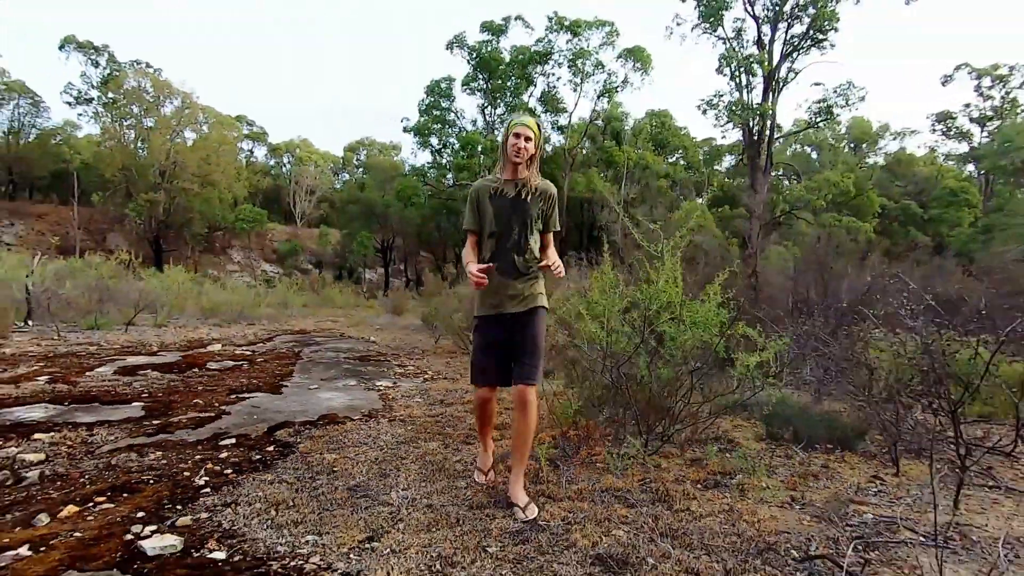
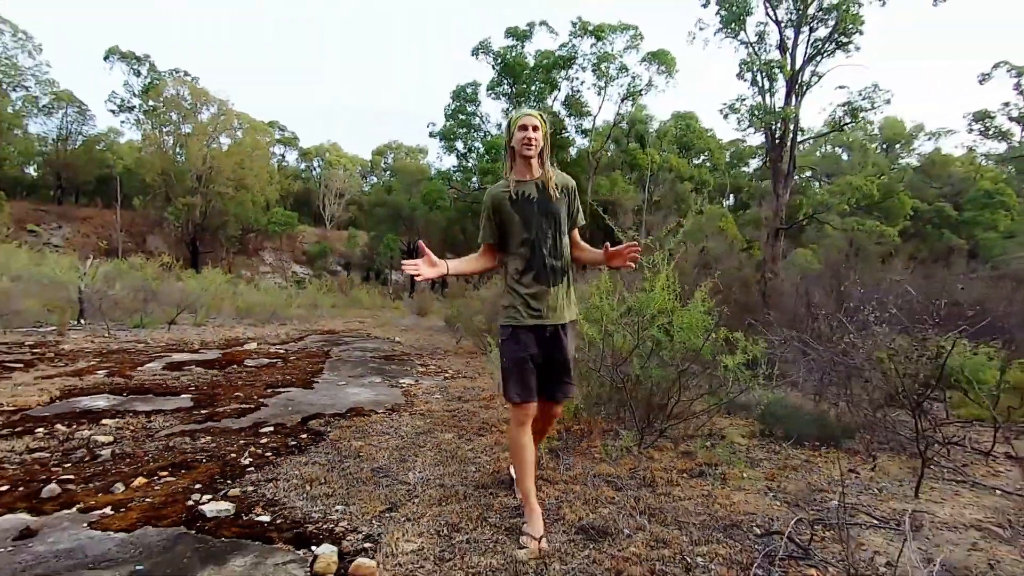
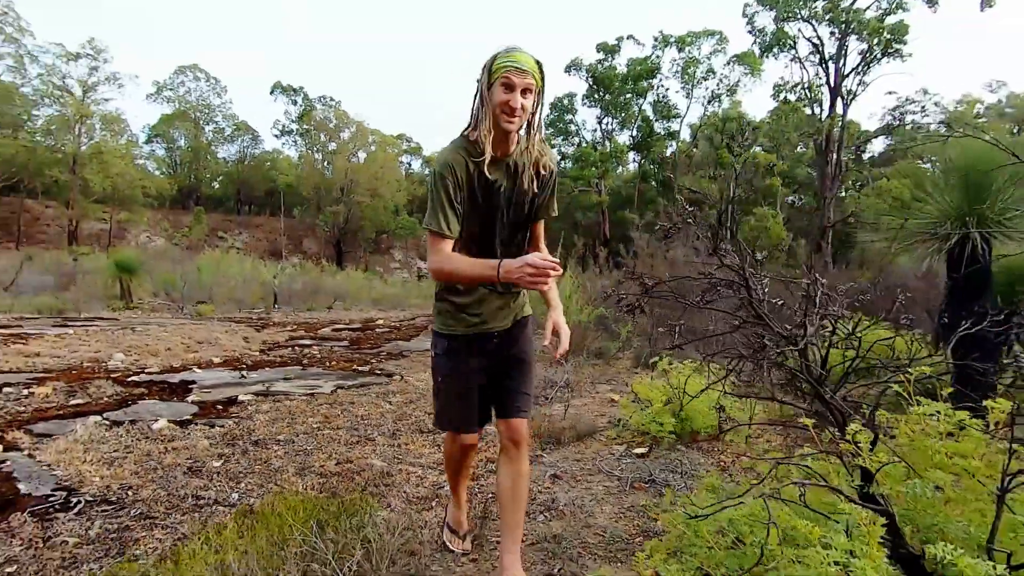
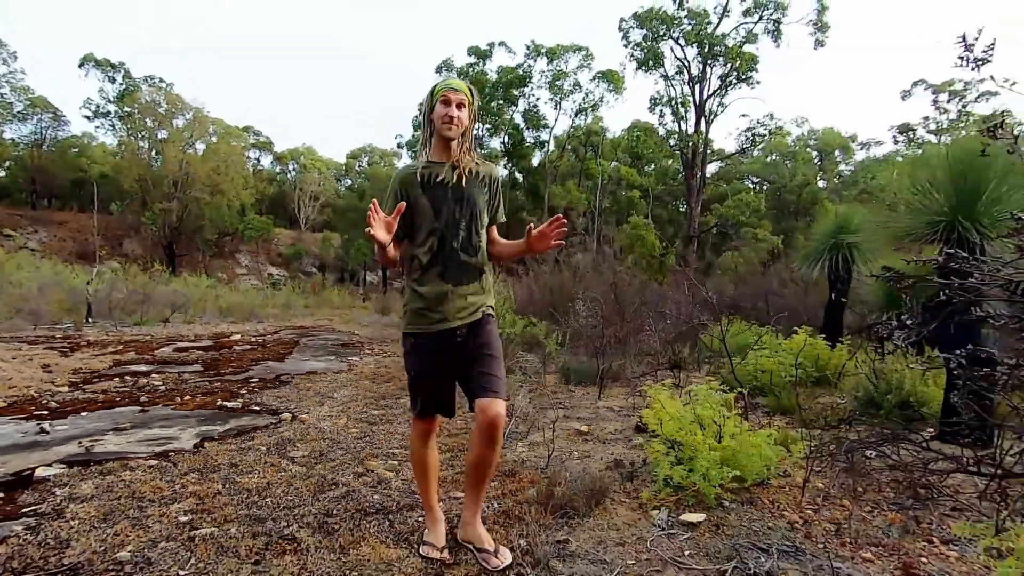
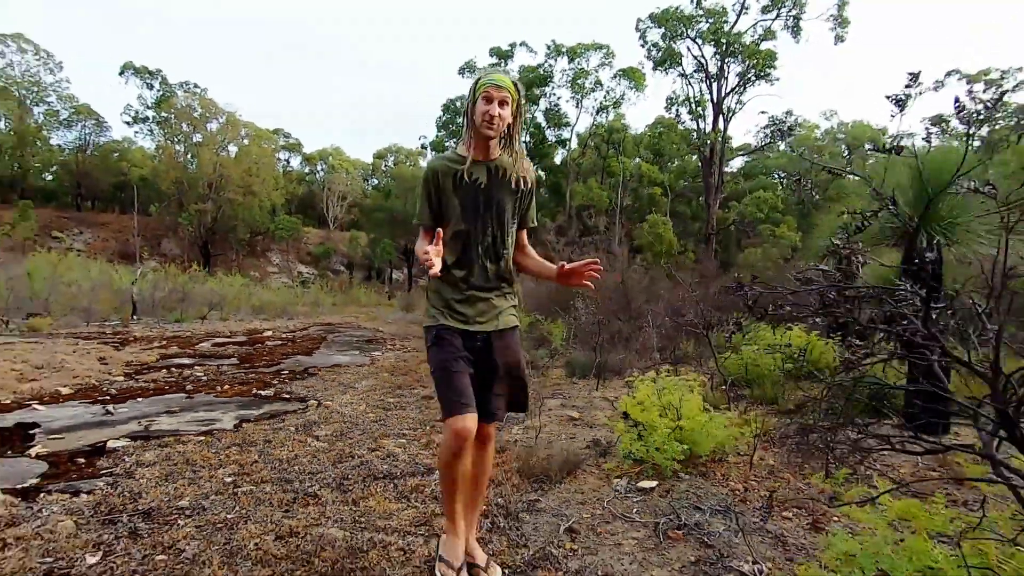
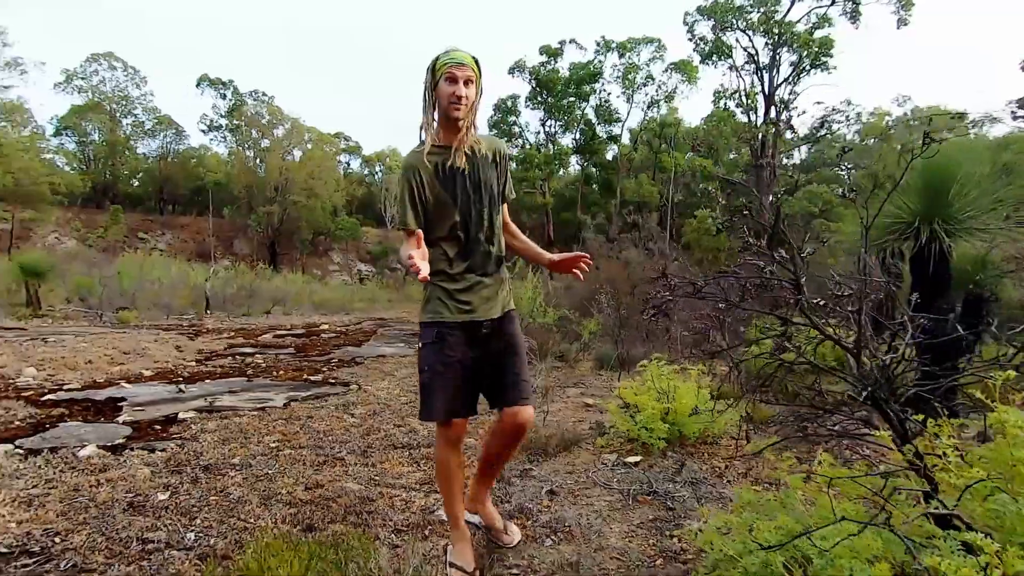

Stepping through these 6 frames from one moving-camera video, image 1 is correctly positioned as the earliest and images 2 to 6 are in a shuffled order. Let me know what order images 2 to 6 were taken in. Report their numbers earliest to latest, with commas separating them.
2, 4, 5, 6, 3
